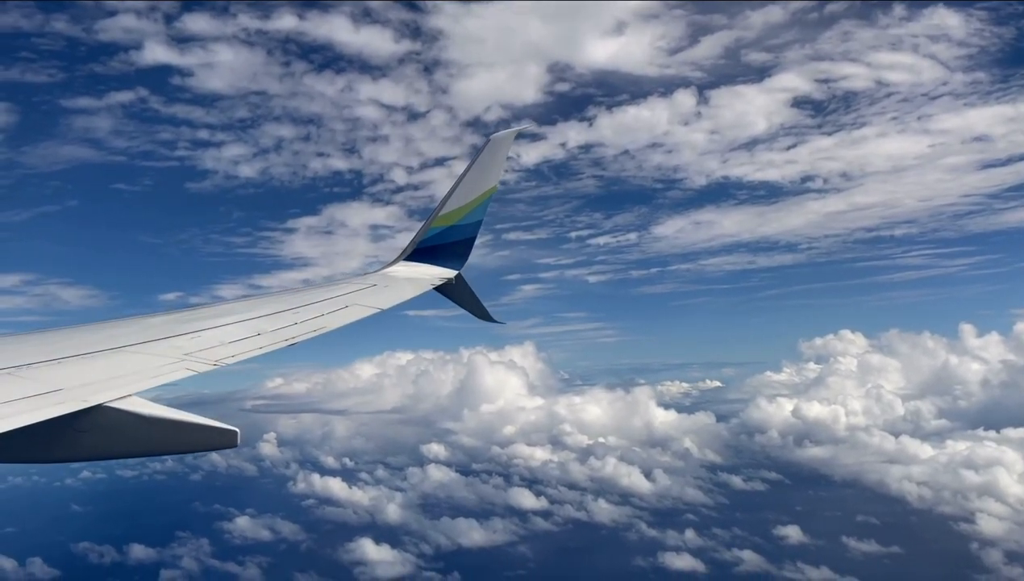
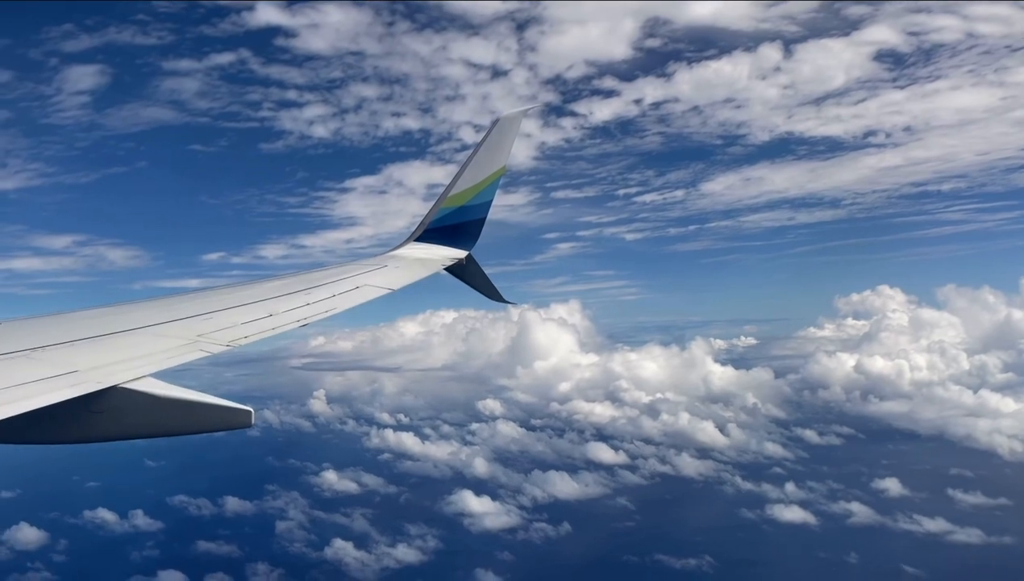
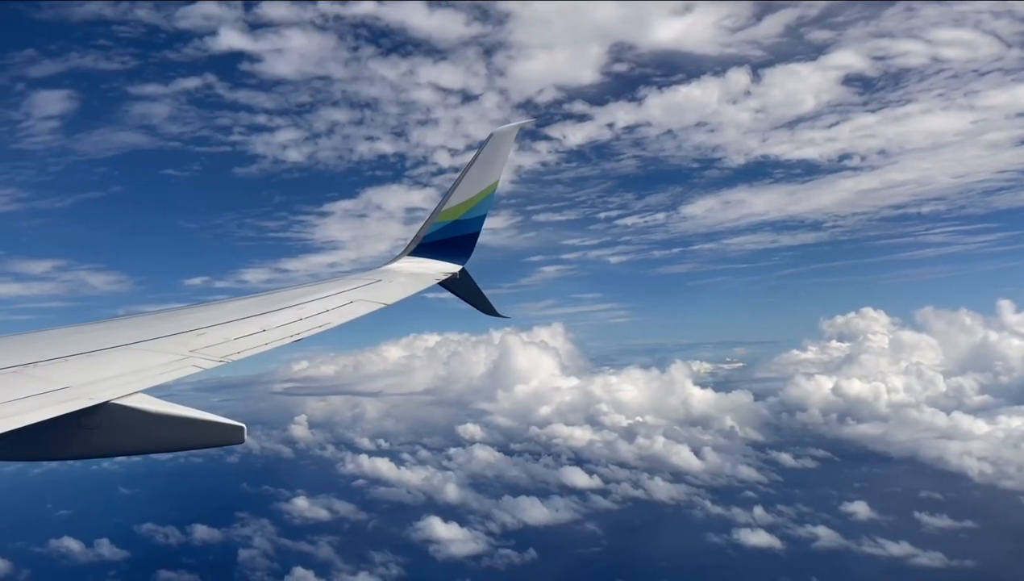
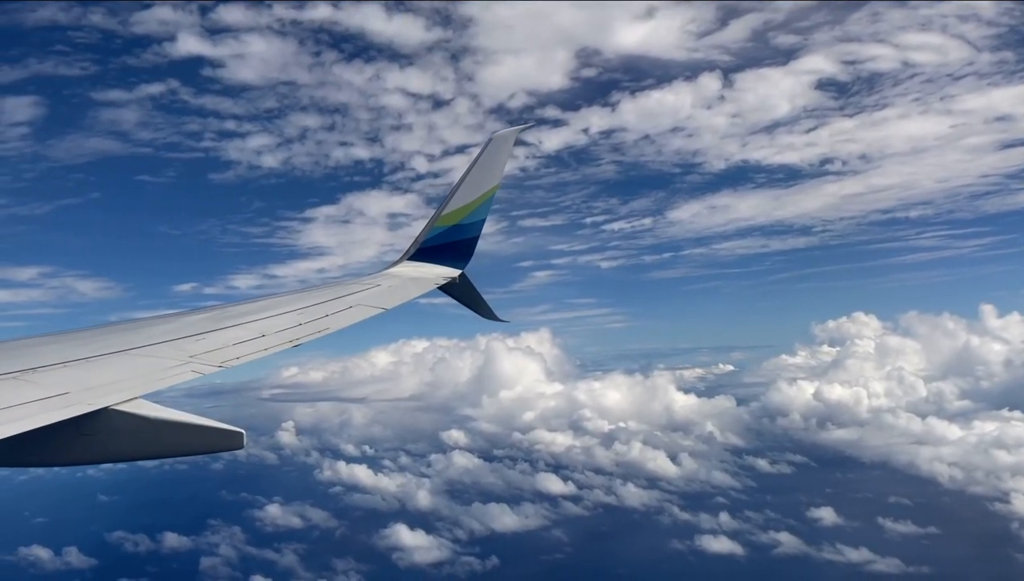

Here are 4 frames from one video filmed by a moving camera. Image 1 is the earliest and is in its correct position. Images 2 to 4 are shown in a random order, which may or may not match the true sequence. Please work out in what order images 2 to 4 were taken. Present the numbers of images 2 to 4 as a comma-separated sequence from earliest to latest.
4, 3, 2
